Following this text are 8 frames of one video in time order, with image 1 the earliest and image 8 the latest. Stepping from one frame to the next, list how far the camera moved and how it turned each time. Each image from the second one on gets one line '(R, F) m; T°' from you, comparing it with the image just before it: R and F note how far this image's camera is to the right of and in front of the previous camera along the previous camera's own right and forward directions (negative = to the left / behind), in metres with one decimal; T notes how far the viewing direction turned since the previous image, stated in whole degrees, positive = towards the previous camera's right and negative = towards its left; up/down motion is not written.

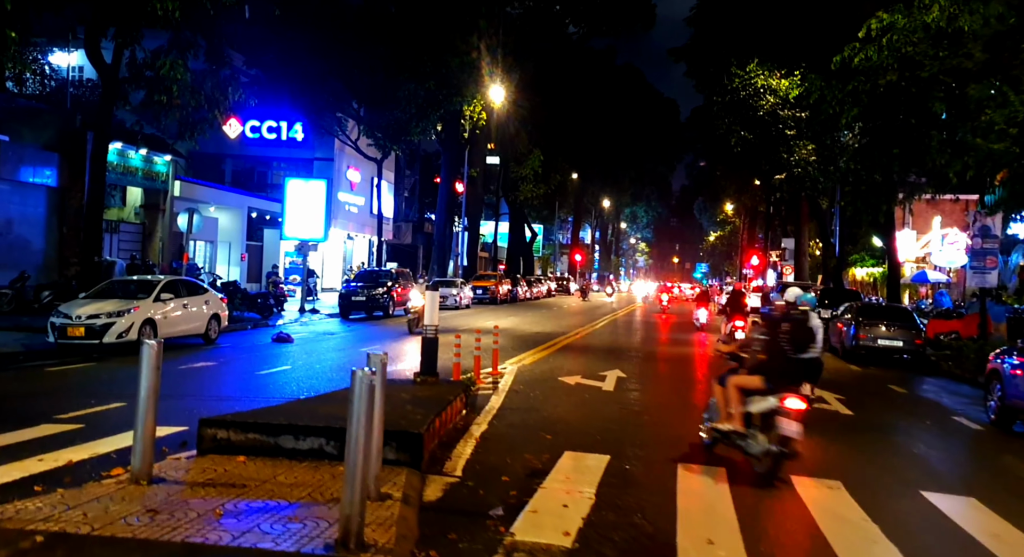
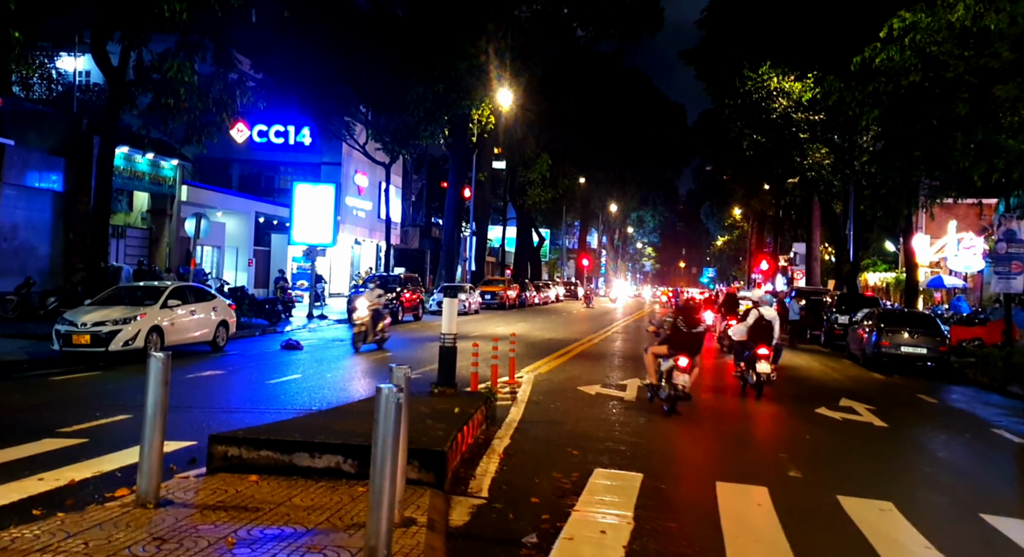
(-0.2, +0.4) m; 0°
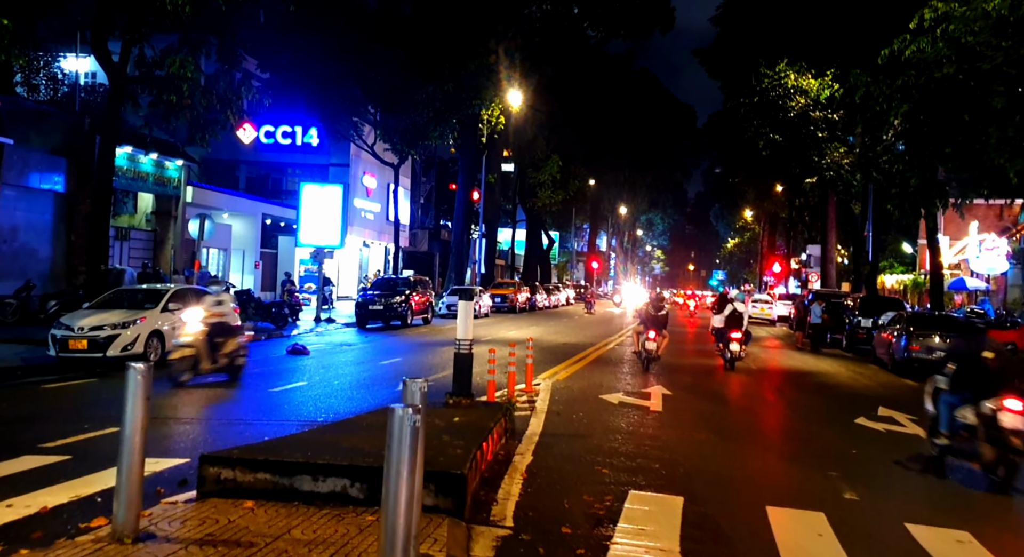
(-0.1, +0.7) m; -1°
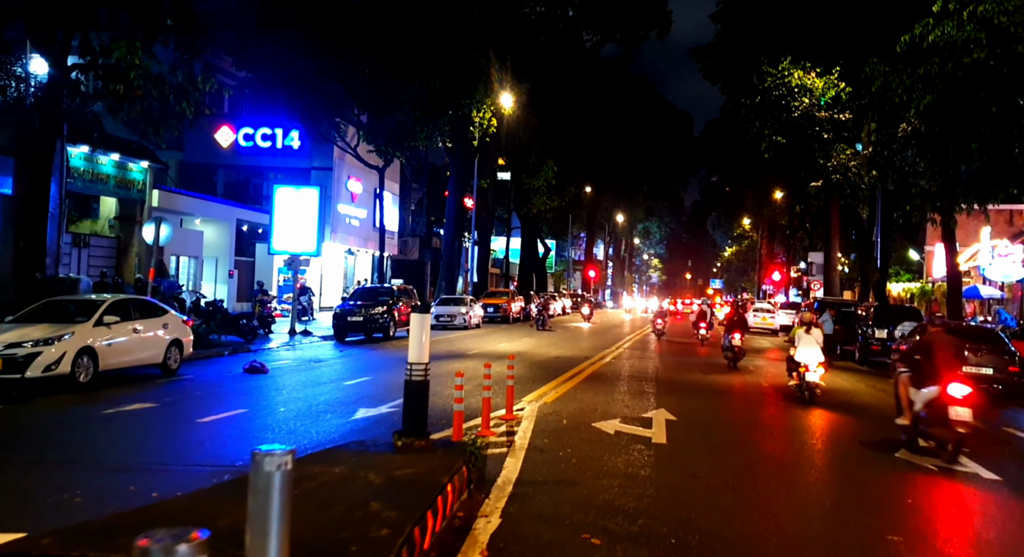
(+0.2, +1.7) m; 0°
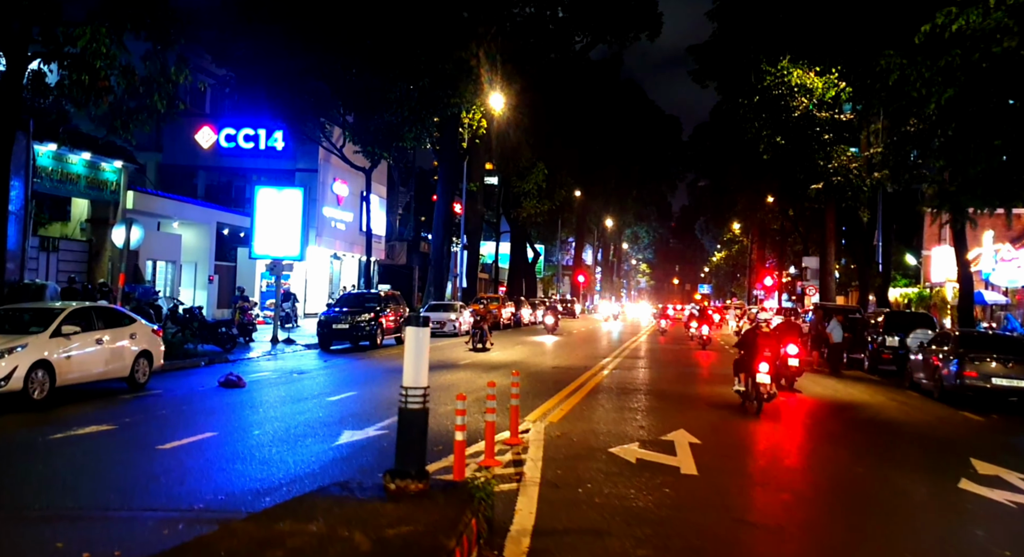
(-0.2, +1.1) m; +1°
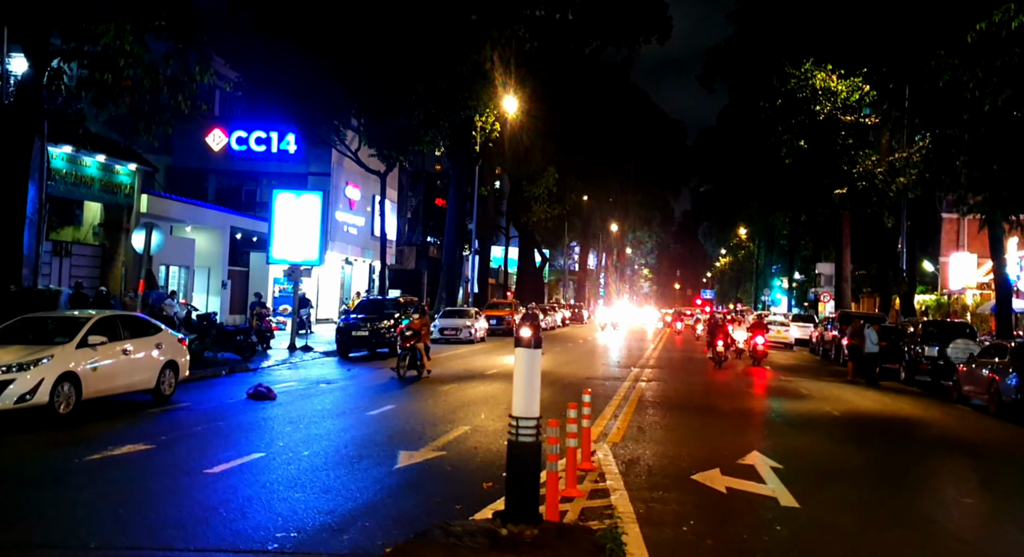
(-0.7, +0.6) m; 0°
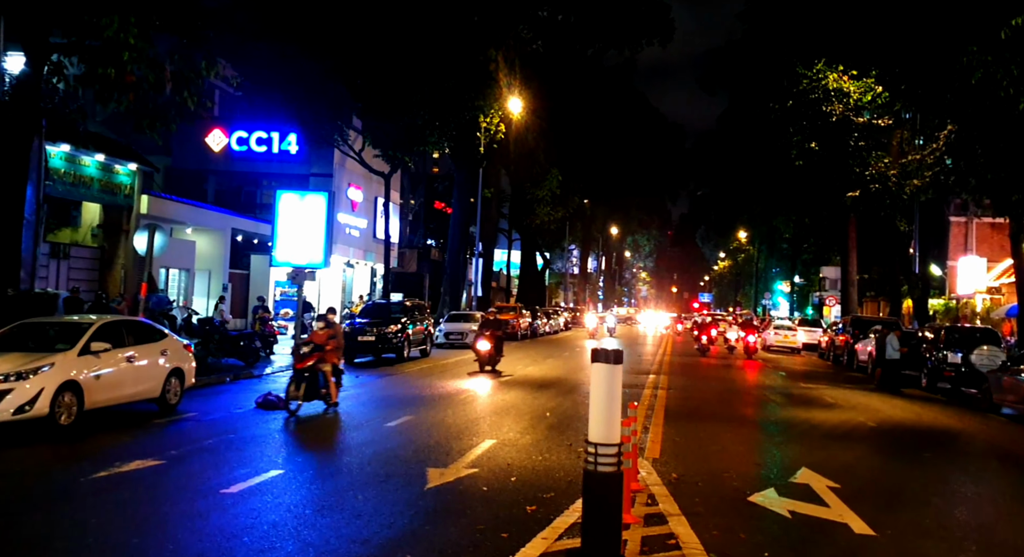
(-0.4, +0.6) m; 0°
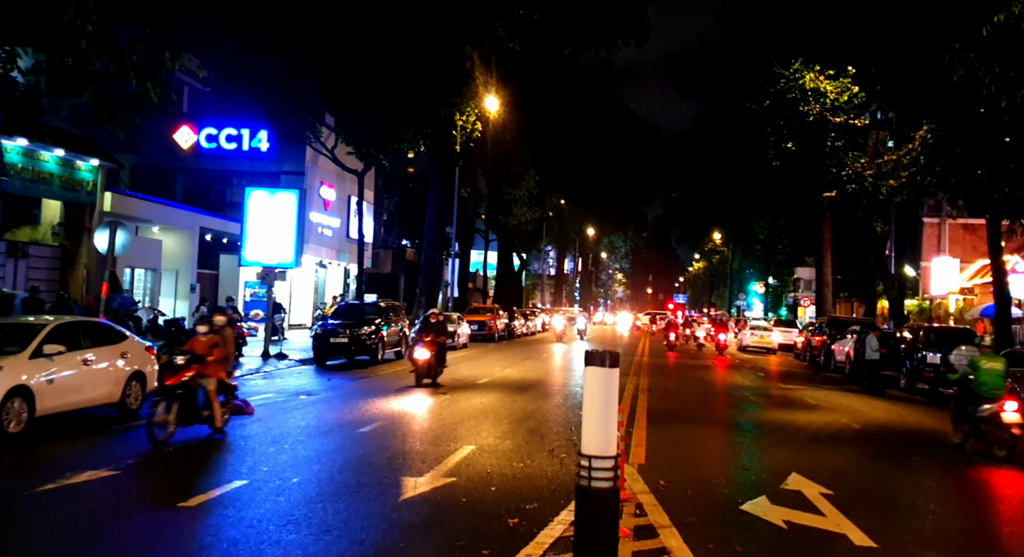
(0.0, +0.4) m; +2°
